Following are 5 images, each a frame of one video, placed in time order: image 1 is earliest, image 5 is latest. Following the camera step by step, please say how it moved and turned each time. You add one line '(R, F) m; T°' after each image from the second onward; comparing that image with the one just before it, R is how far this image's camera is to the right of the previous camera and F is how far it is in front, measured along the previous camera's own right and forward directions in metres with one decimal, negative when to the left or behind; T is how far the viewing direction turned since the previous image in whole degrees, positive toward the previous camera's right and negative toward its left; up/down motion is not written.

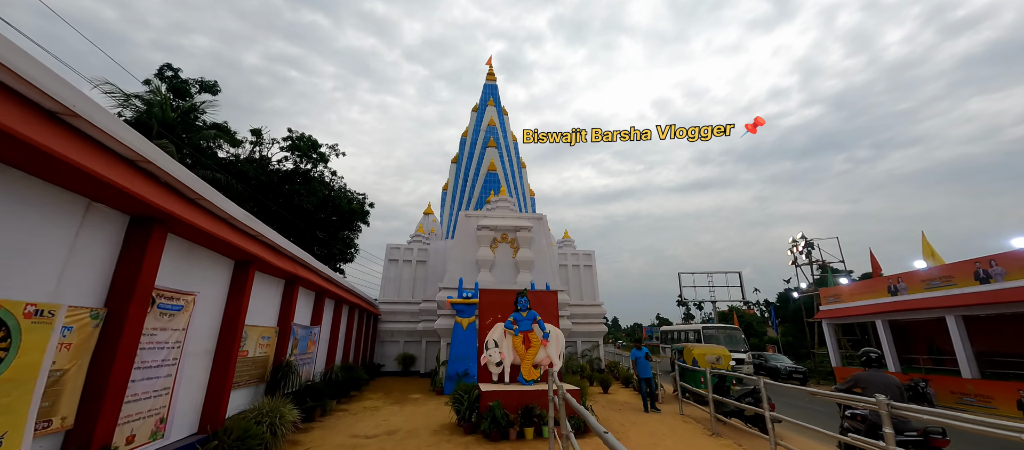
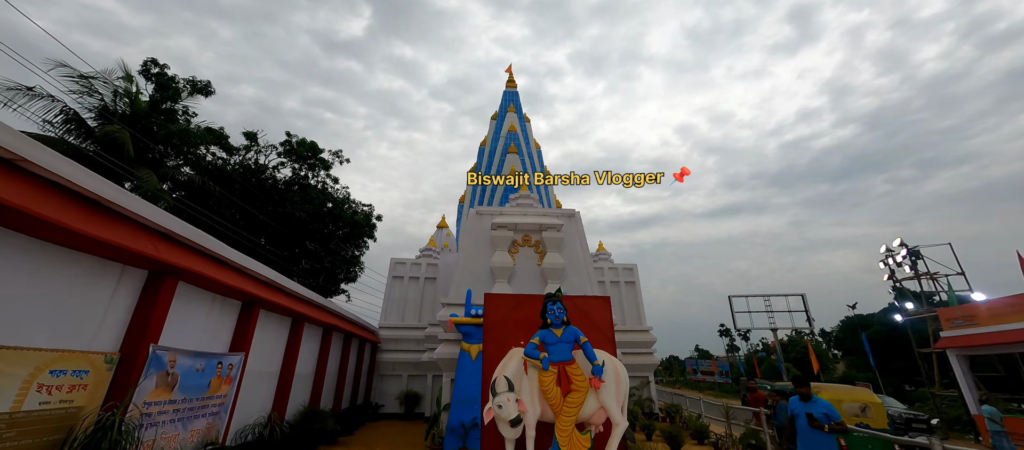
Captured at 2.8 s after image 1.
(0.0, +2.4) m; -4°
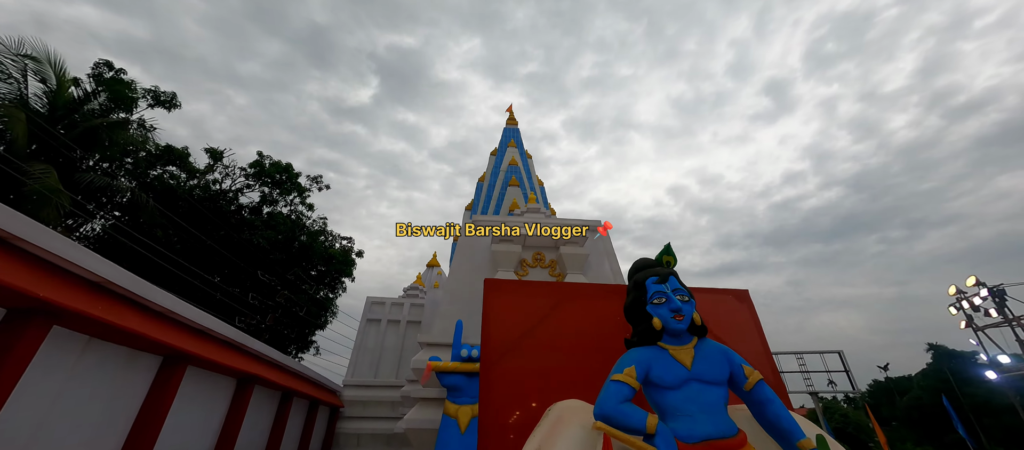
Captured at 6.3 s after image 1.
(-0.2, +2.1) m; +1°
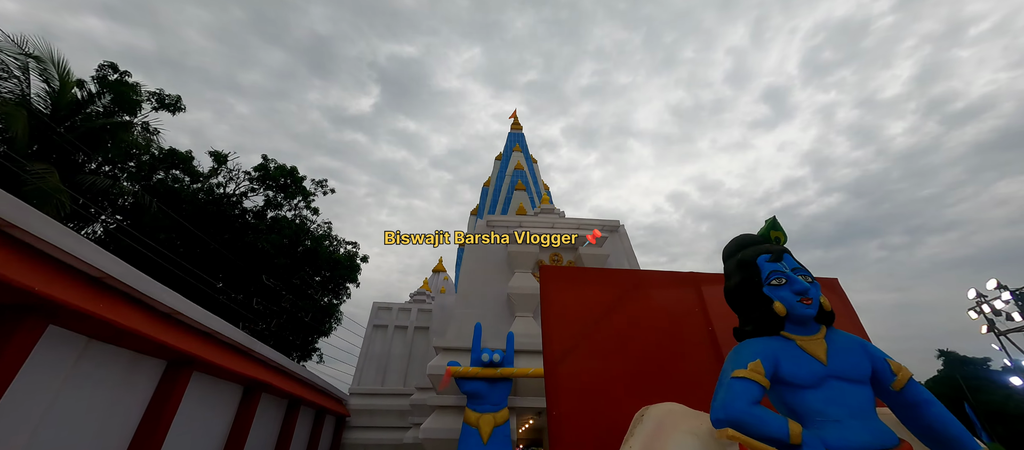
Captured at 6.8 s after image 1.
(-0.3, +0.2) m; 0°
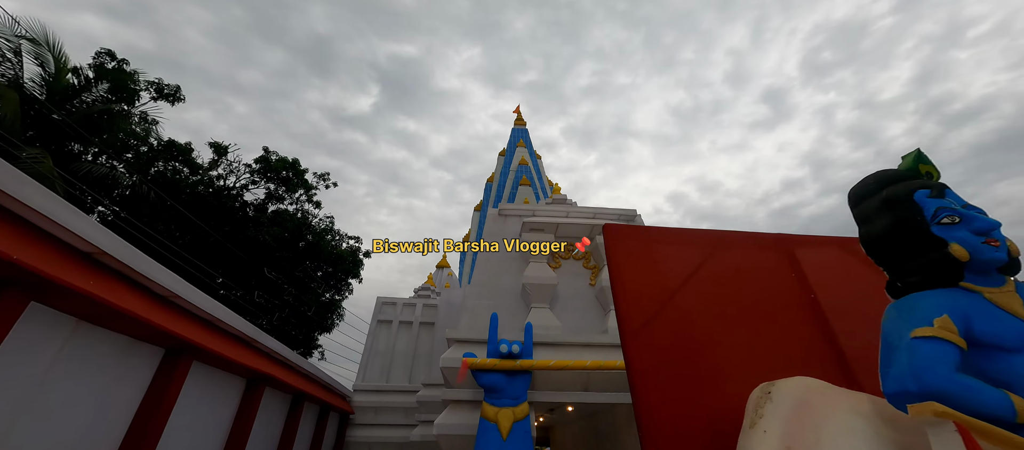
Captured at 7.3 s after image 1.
(-0.2, +0.3) m; 0°
